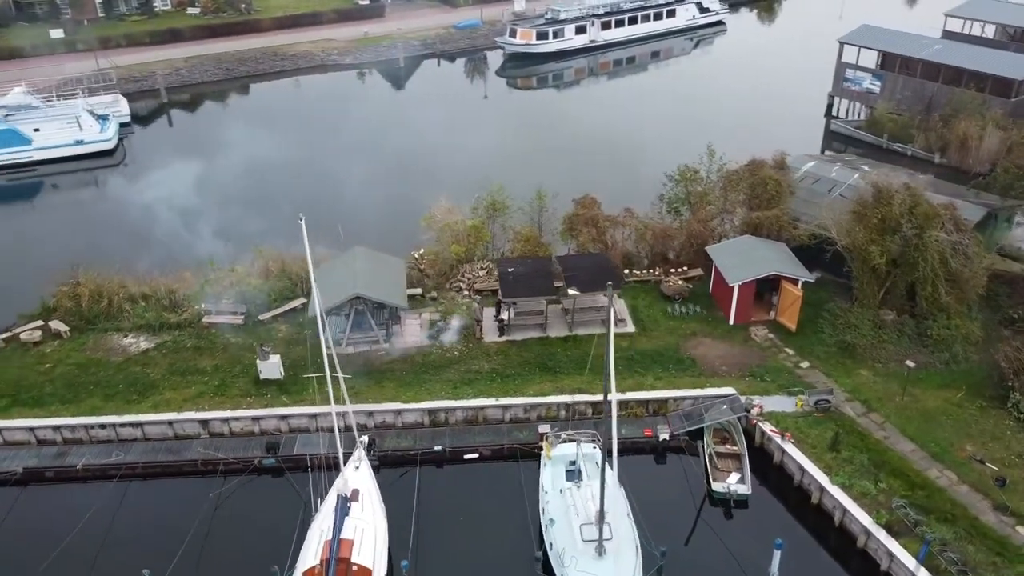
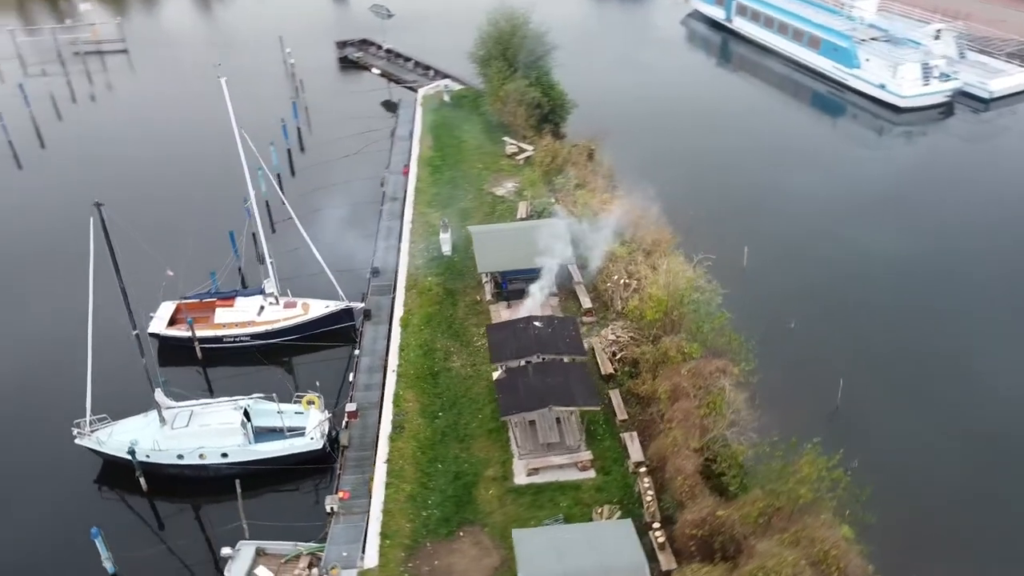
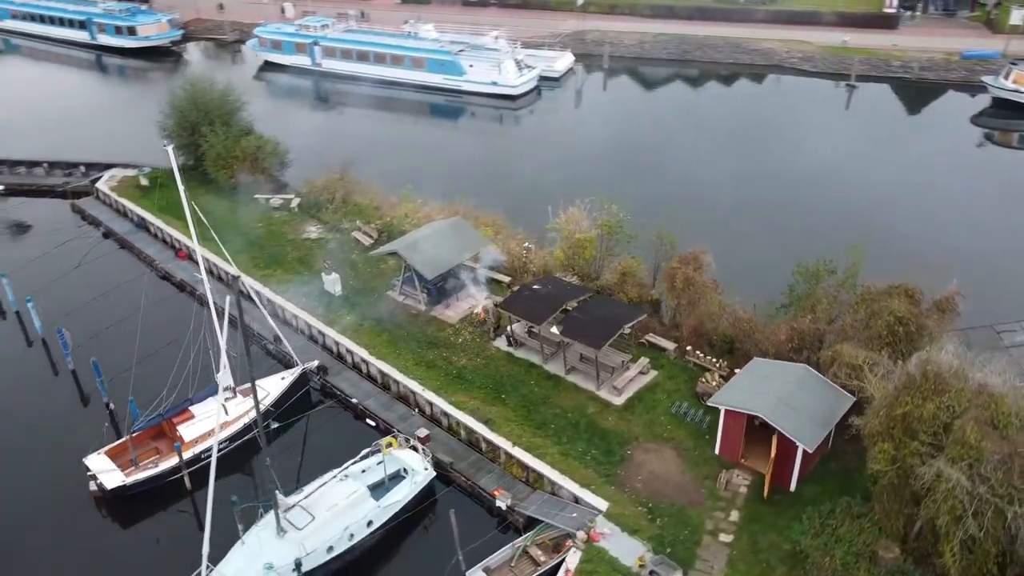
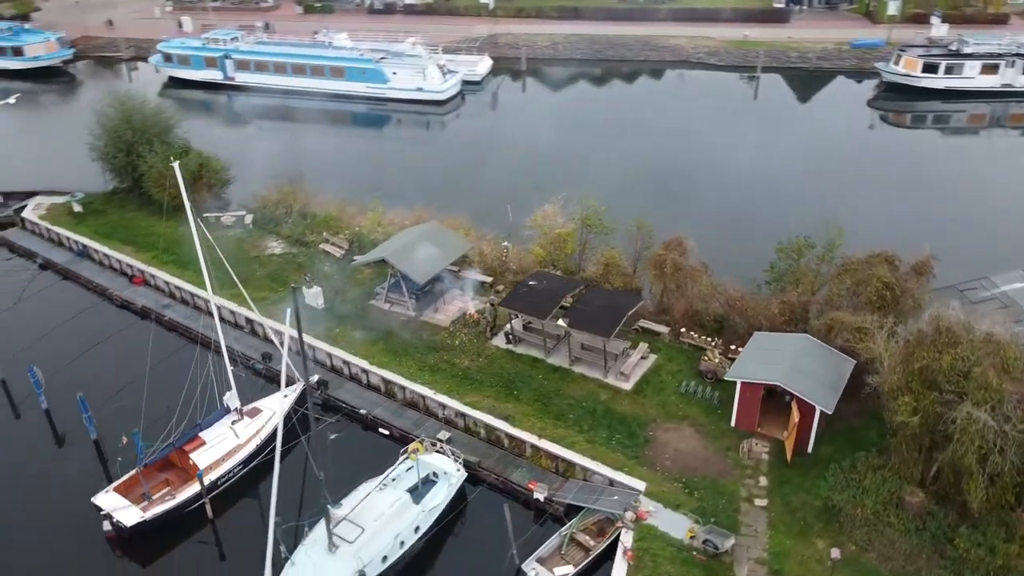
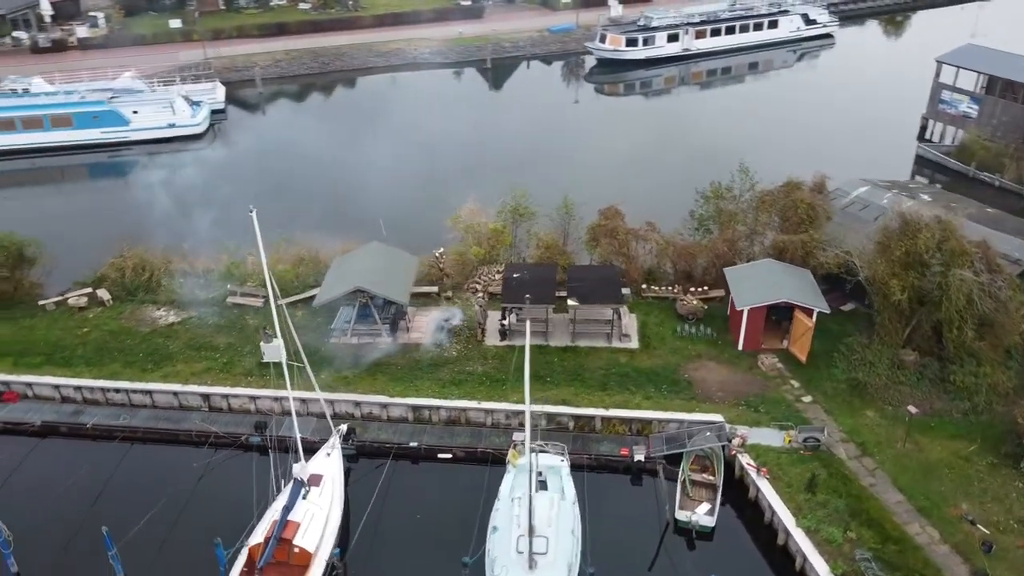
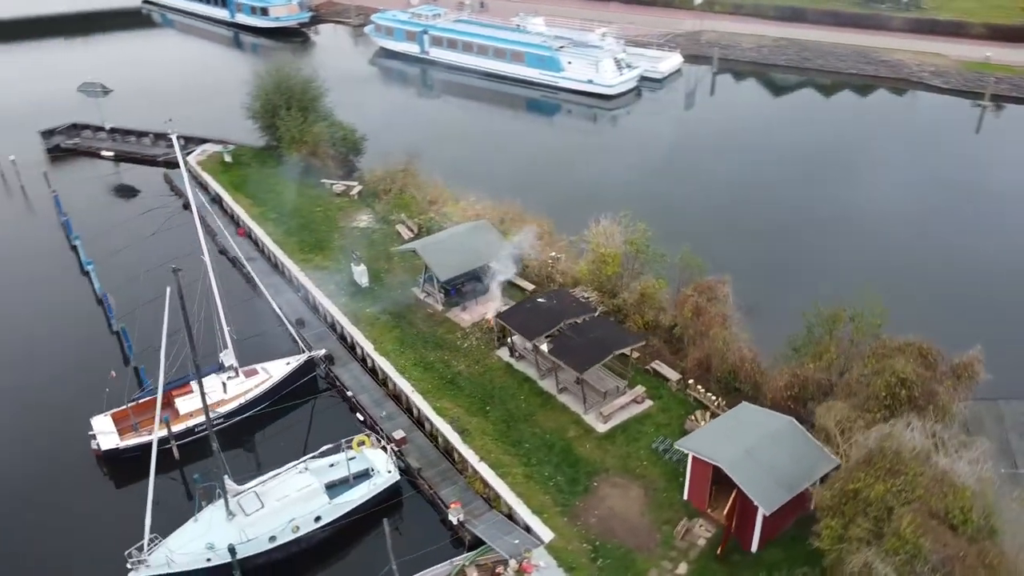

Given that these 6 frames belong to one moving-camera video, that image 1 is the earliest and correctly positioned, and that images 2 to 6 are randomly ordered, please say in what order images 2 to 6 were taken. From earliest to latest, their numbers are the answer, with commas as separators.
5, 4, 3, 6, 2
